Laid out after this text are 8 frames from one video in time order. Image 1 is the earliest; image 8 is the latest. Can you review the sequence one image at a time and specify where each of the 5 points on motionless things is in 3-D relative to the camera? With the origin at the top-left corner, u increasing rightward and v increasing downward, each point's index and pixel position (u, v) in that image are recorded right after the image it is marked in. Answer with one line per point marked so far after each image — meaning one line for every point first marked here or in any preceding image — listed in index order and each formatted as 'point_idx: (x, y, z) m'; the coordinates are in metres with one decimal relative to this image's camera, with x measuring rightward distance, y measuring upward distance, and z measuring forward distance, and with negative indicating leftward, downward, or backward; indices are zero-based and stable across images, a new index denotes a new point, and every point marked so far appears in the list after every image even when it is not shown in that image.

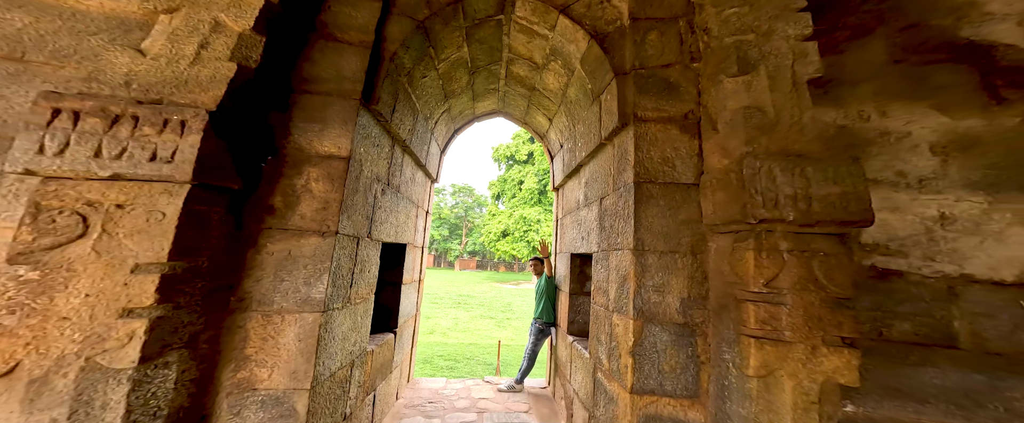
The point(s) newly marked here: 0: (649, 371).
0: (+0.6, -0.8, +1.3) m
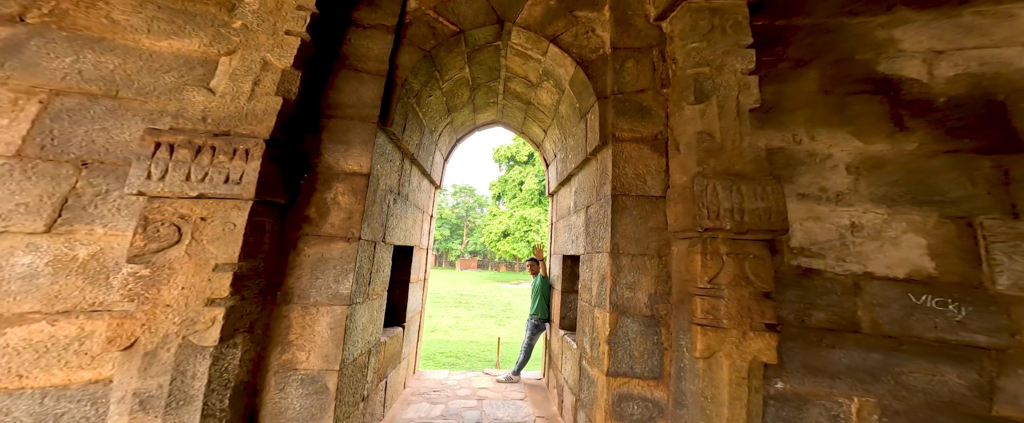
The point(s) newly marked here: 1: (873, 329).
0: (+0.6, -0.8, +1.6) m
1: (+1.6, -0.5, +1.3) m
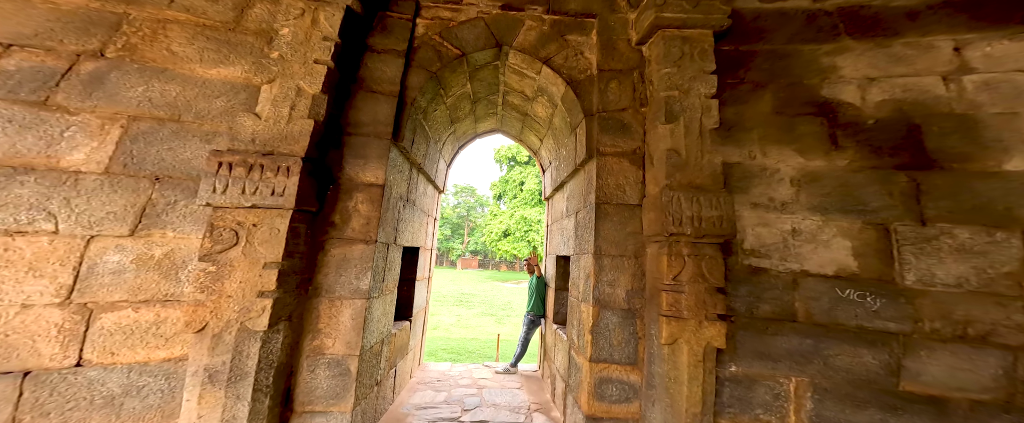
0: (+0.6, -0.8, +1.8) m
1: (+1.6, -0.6, +1.5) m
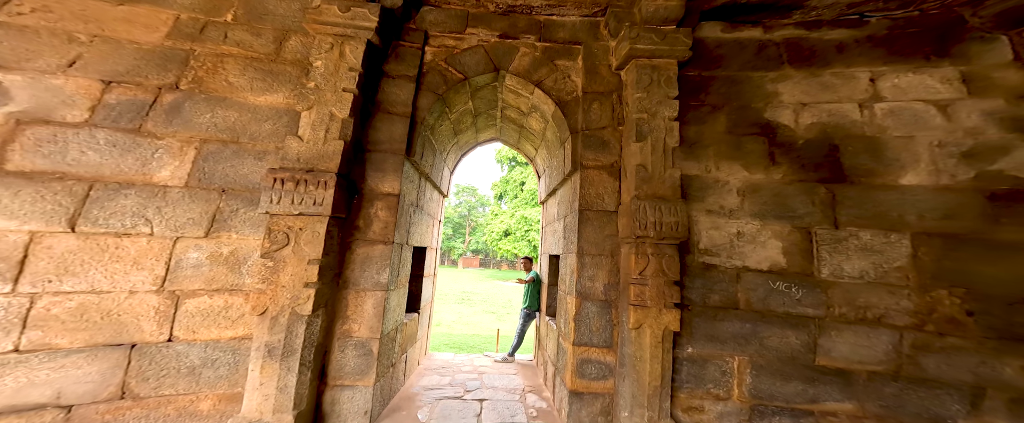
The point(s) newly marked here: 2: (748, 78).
0: (+0.5, -0.9, +2.1) m
1: (+1.5, -0.6, +1.9) m
2: (+1.8, +1.0, +2.2) m
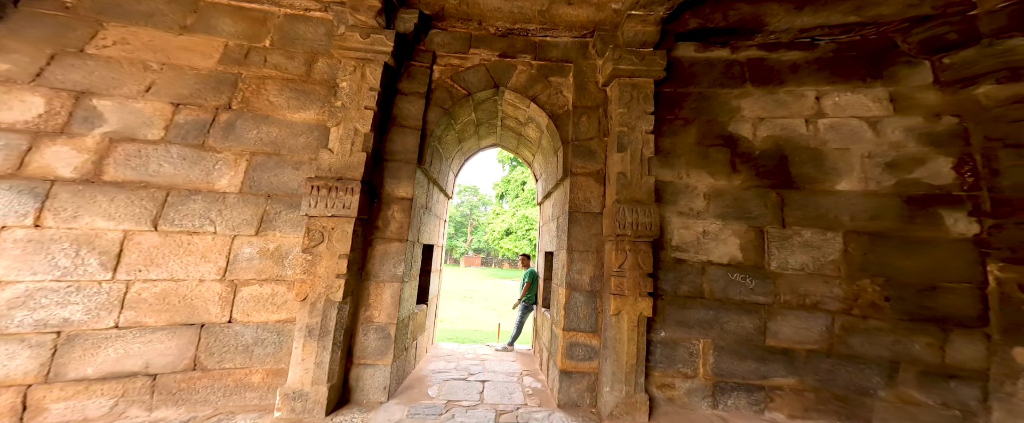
0: (+0.5, -0.9, +2.5) m
1: (+1.5, -0.6, +2.2) m
2: (+1.7, +1.0, +2.5) m
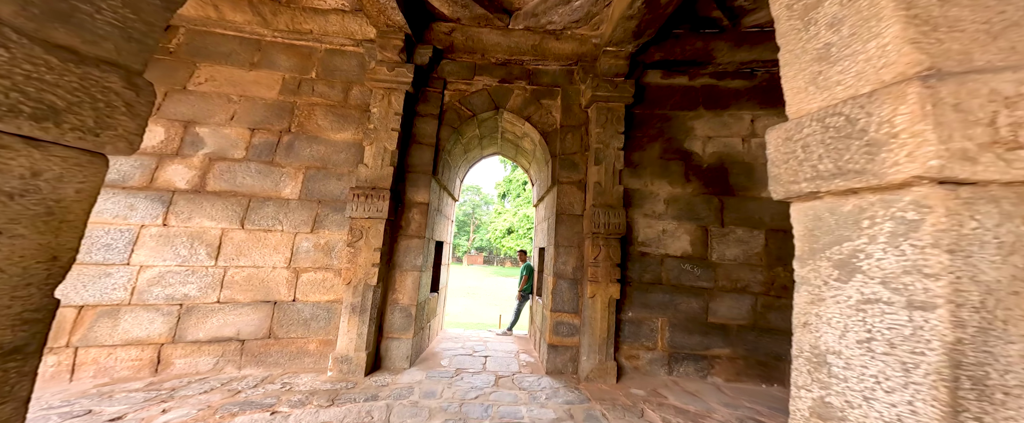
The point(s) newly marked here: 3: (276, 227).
0: (+0.5, -0.9, +3.0) m
1: (+1.5, -0.7, +2.8) m
2: (+1.7, +1.0, +3.0) m
3: (-2.0, -0.1, +2.5) m
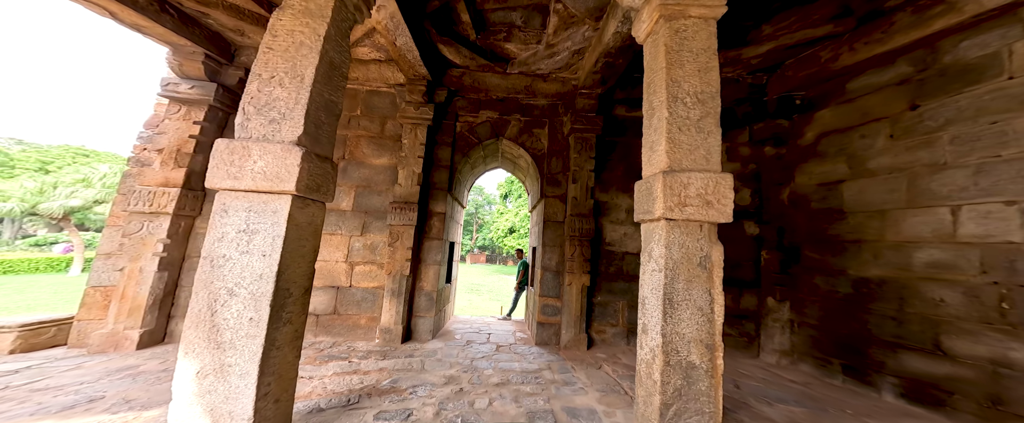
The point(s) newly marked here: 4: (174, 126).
0: (+0.4, -1.0, +4.0) m
1: (+1.4, -0.7, +3.7) m
2: (+1.7, +0.9, +3.9) m
3: (-2.1, -0.2, +3.4) m
4: (-3.3, +0.9, +2.9) m
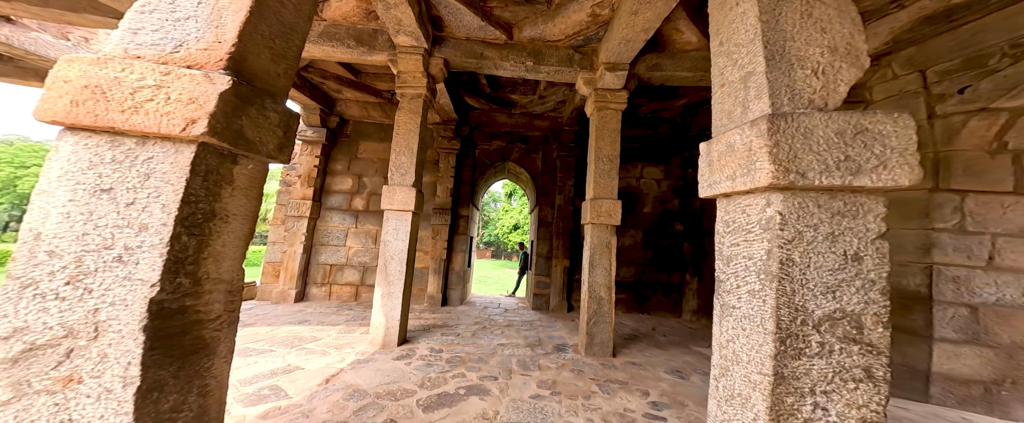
0: (+0.5, -1.1, +5.6) m
1: (+1.5, -0.8, +5.2) m
2: (+1.7, +0.8, +5.5) m
3: (-2.0, -0.3, +5.0) m
4: (-3.3, +0.8, +4.6) m
